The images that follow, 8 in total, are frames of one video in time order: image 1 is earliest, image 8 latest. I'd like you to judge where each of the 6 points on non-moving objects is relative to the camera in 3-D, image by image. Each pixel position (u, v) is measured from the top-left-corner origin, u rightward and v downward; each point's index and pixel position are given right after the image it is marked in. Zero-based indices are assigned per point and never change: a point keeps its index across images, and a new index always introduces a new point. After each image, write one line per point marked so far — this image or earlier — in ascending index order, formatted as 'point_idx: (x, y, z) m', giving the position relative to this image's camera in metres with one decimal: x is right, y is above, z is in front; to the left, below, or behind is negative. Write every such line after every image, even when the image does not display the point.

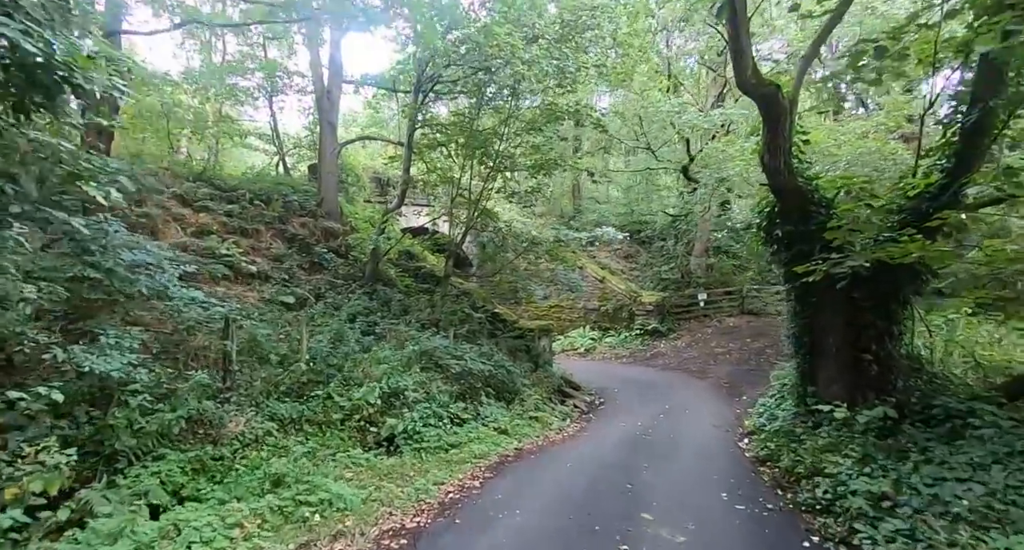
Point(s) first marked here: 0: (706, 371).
0: (+4.3, -2.1, +12.8) m
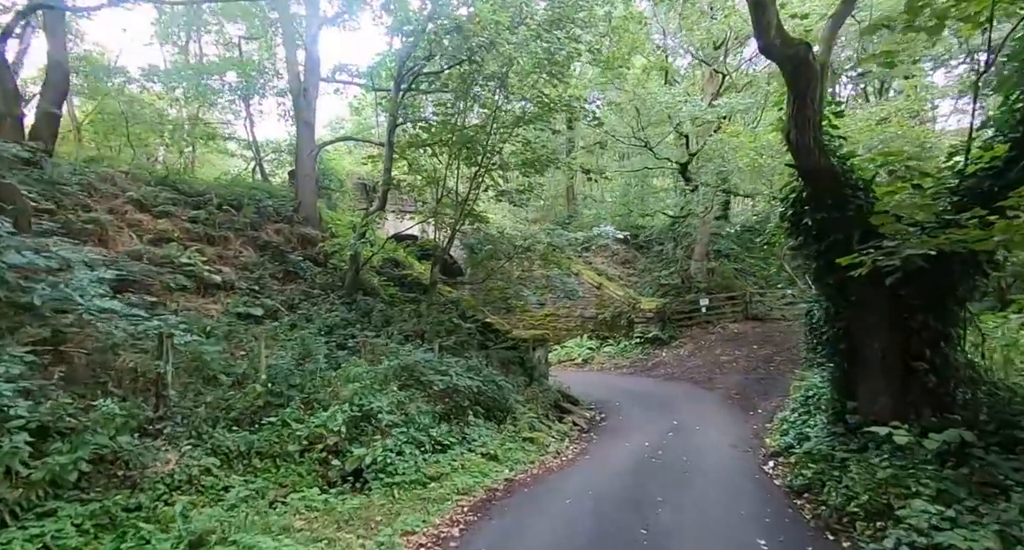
0: (+4.1, -2.2, +12.0) m
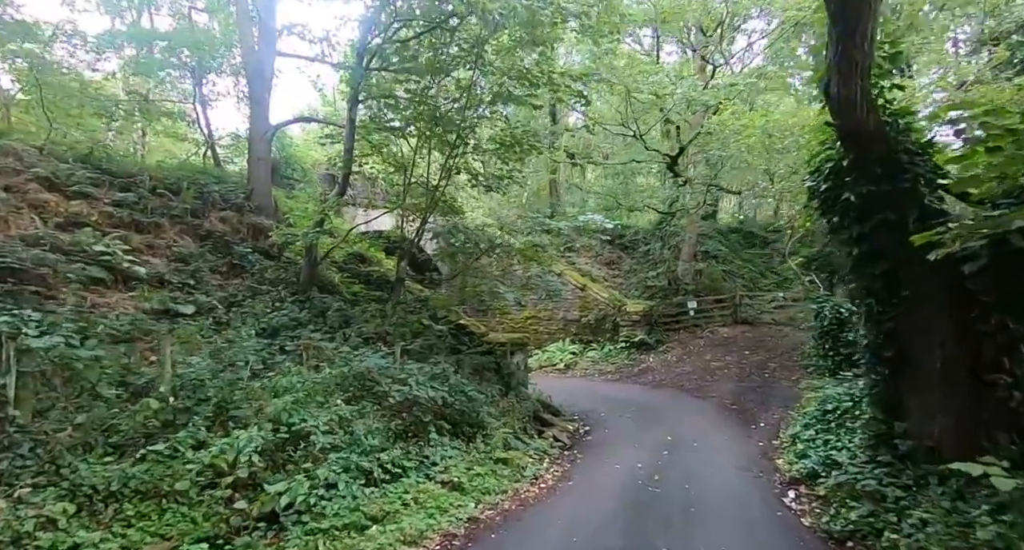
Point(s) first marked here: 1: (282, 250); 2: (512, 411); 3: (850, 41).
0: (+3.7, -2.2, +11.0) m
1: (-4.1, +0.5, +10.3) m
2: (0.0, -1.9, +7.9) m
3: (+2.1, +1.4, +3.5) m
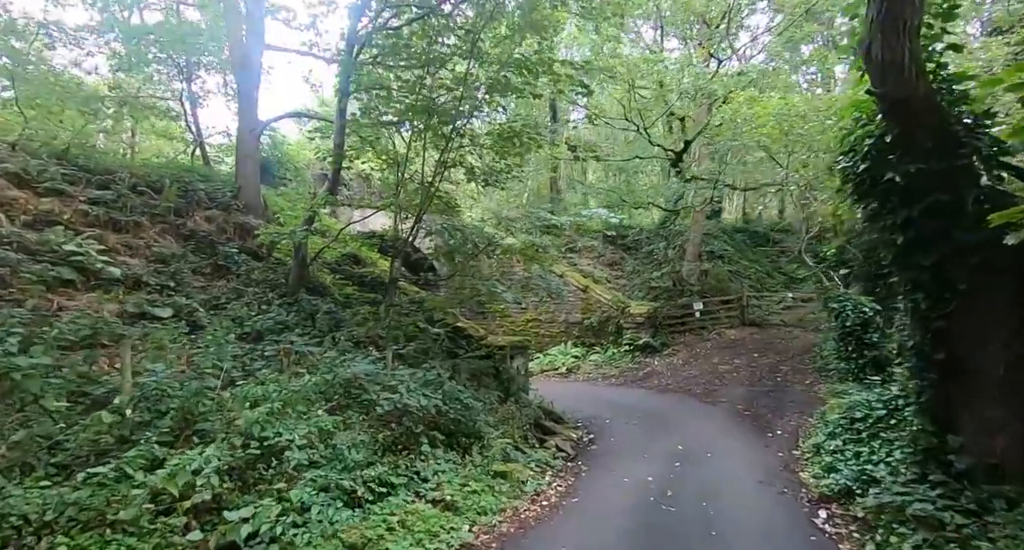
0: (+3.7, -2.2, +10.5) m
1: (-4.1, +0.4, +9.8) m
2: (0.0, -1.9, +7.4) m
3: (+2.0, +1.5, +3.0) m
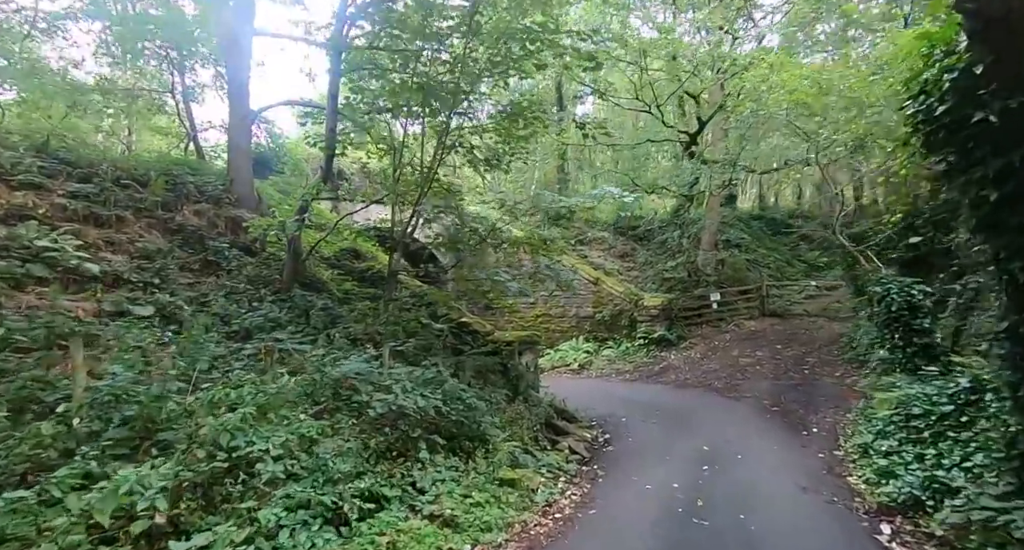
0: (+3.8, -1.9, +9.9) m
1: (-4.0, +0.5, +9.3) m
2: (+0.1, -1.7, +6.9) m
3: (+2.0, +1.6, +2.4) m
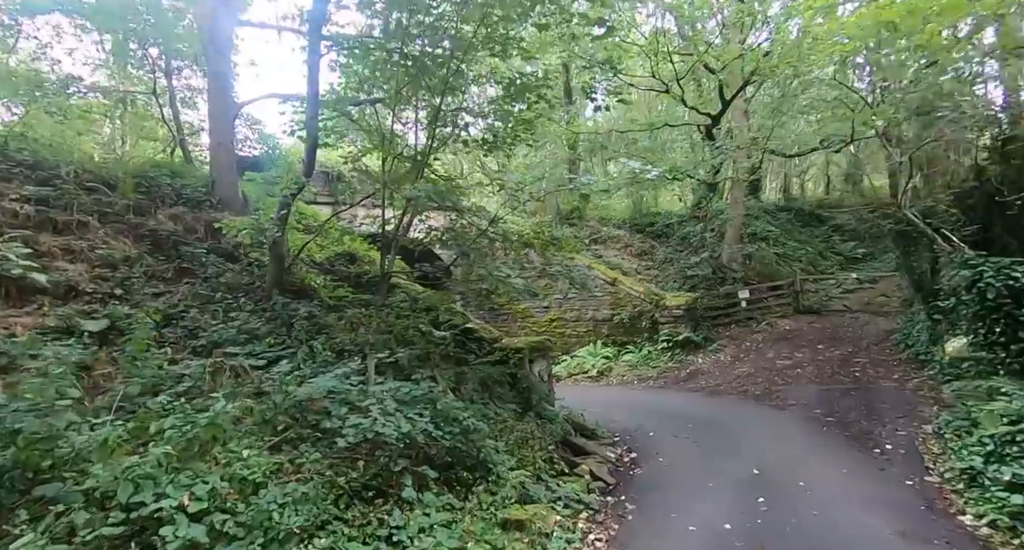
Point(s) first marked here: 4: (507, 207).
0: (+4.0, -1.8, +8.8) m
1: (-3.9, +0.4, +8.5) m
2: (+0.2, -1.7, +5.9) m
3: (+1.9, +1.8, +1.4) m
4: (-0.1, +0.9, +8.1) m
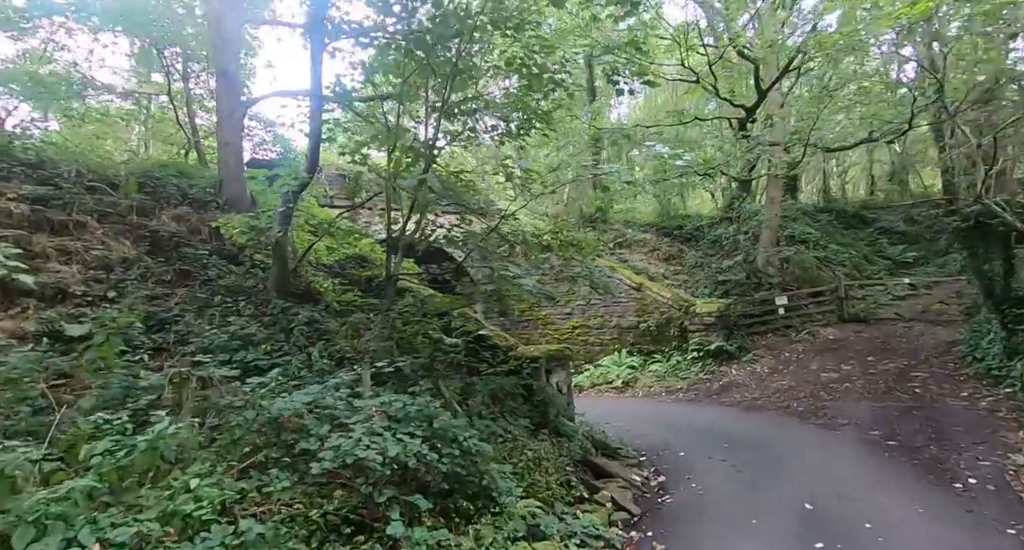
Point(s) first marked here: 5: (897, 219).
0: (+4.3, -1.9, +8.0) m
1: (-3.7, +0.3, +8.1) m
2: (+0.3, -1.7, +5.2) m
3: (+1.8, +1.8, +0.8) m
4: (+0.2, +0.9, +7.5) m
5: (+11.4, +1.7, +17.1) m
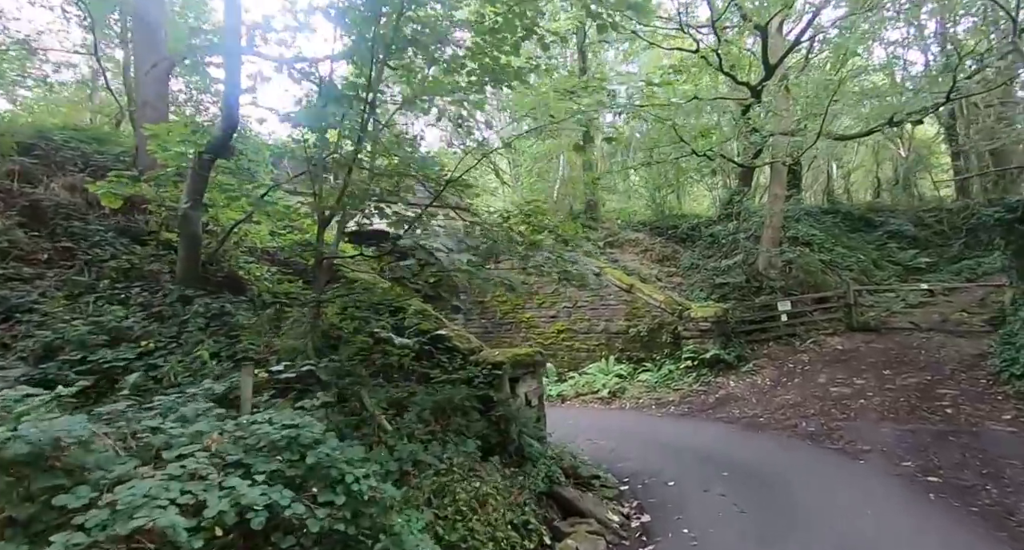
0: (+3.8, -1.9, +6.7) m
1: (-4.1, +0.5, +6.8) m
2: (-0.1, -1.6, +3.9) m
3: (+1.4, +2.0, -0.5) m
4: (-0.3, +1.0, +6.3) m
5: (+10.9, +1.5, +15.9) m
